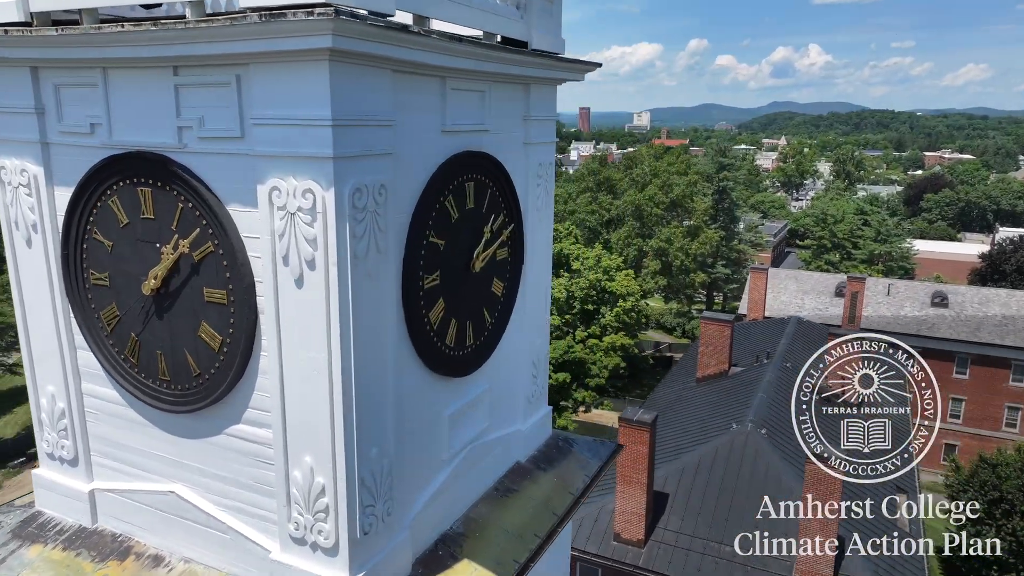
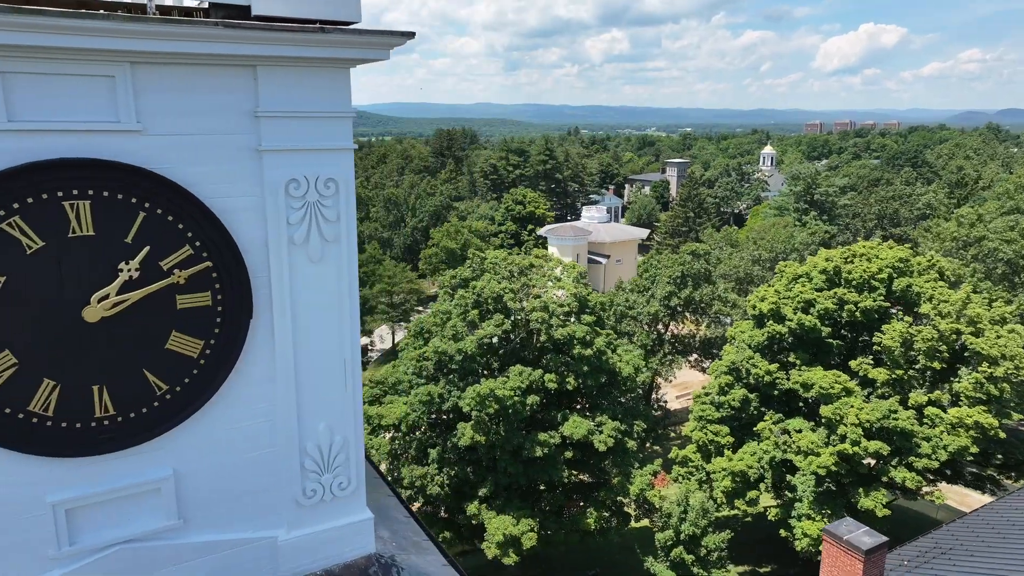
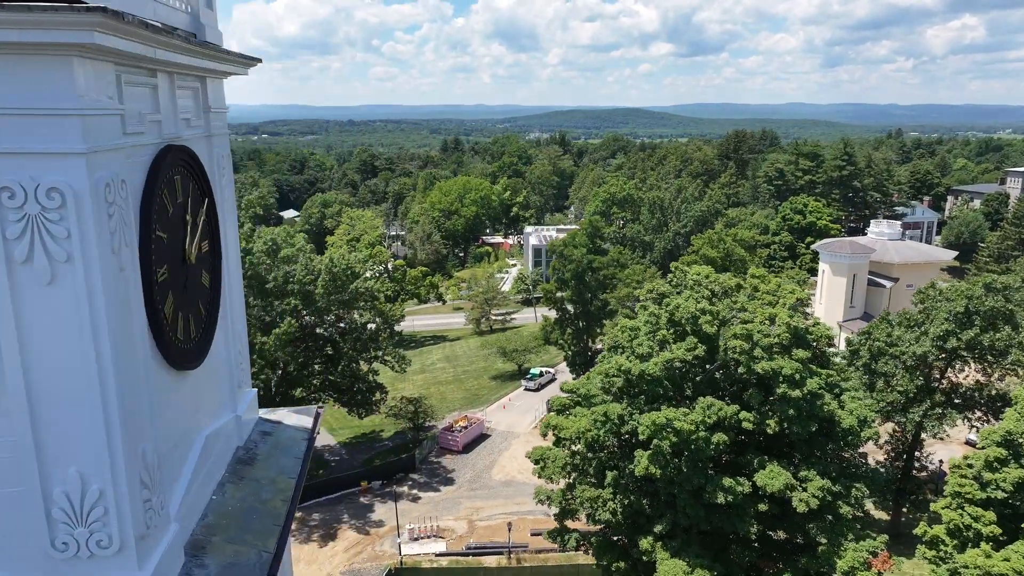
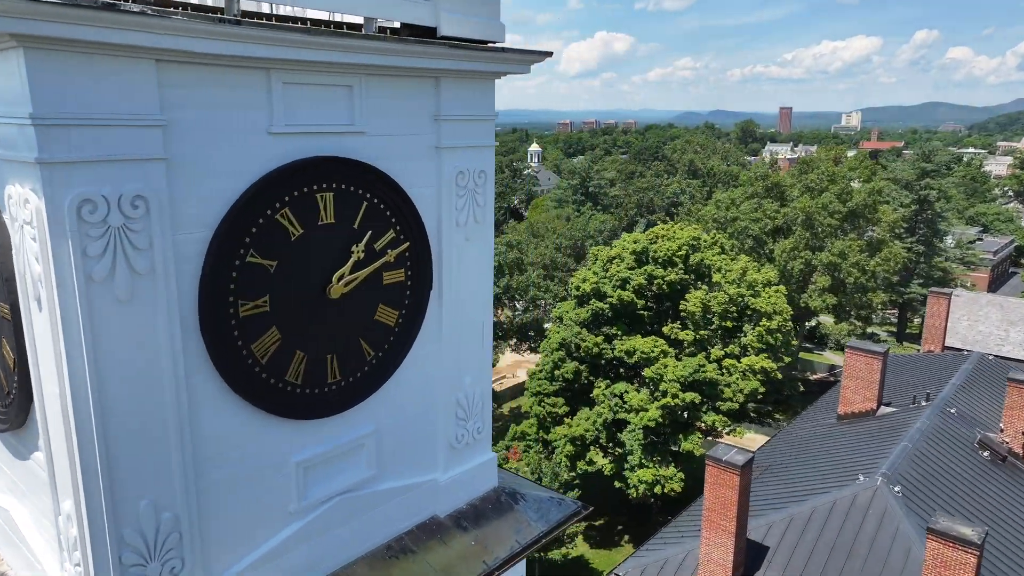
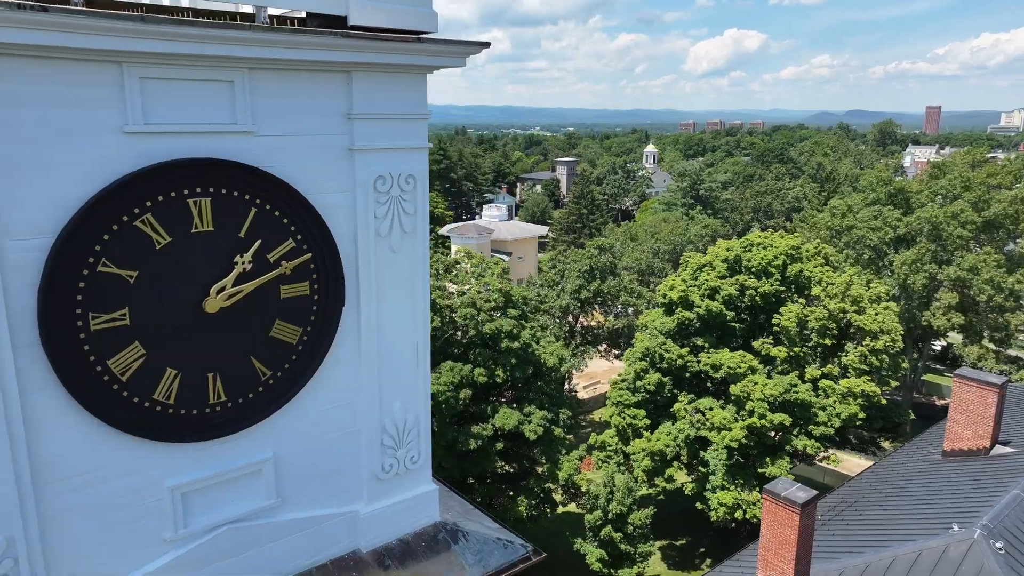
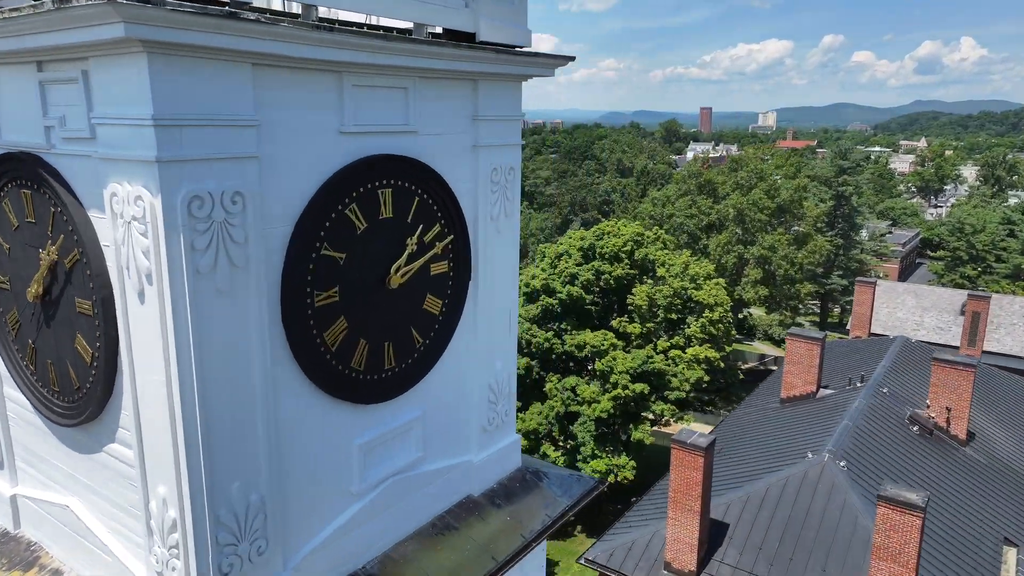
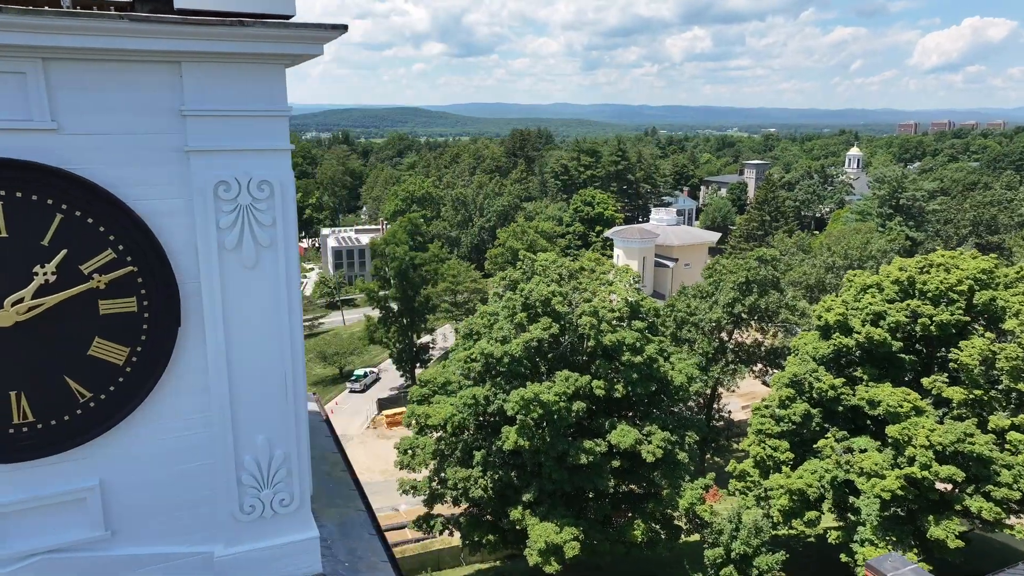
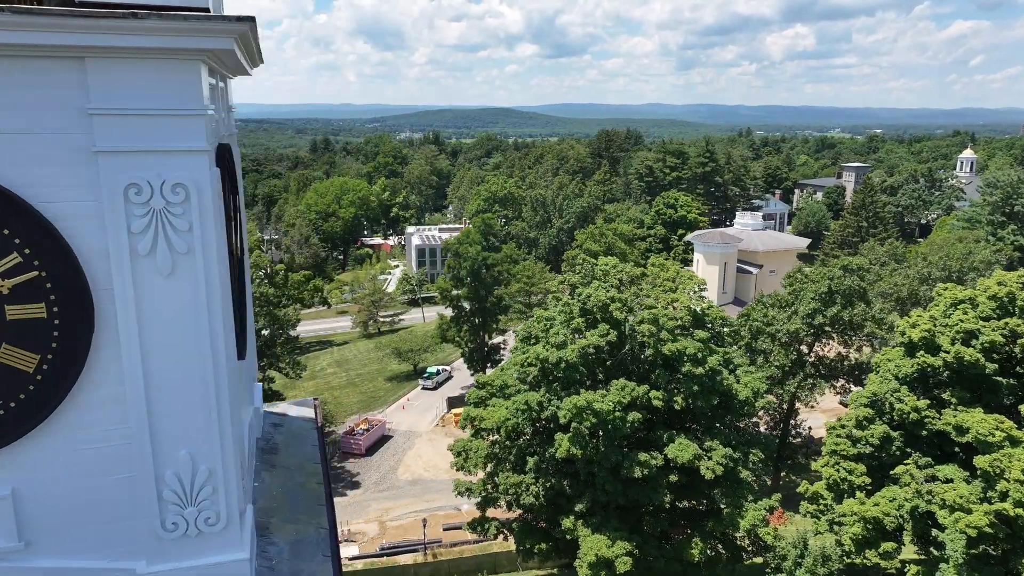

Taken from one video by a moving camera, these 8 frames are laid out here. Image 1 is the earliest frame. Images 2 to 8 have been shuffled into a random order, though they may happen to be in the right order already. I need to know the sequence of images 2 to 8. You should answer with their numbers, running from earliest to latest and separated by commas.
6, 4, 5, 2, 7, 8, 3
